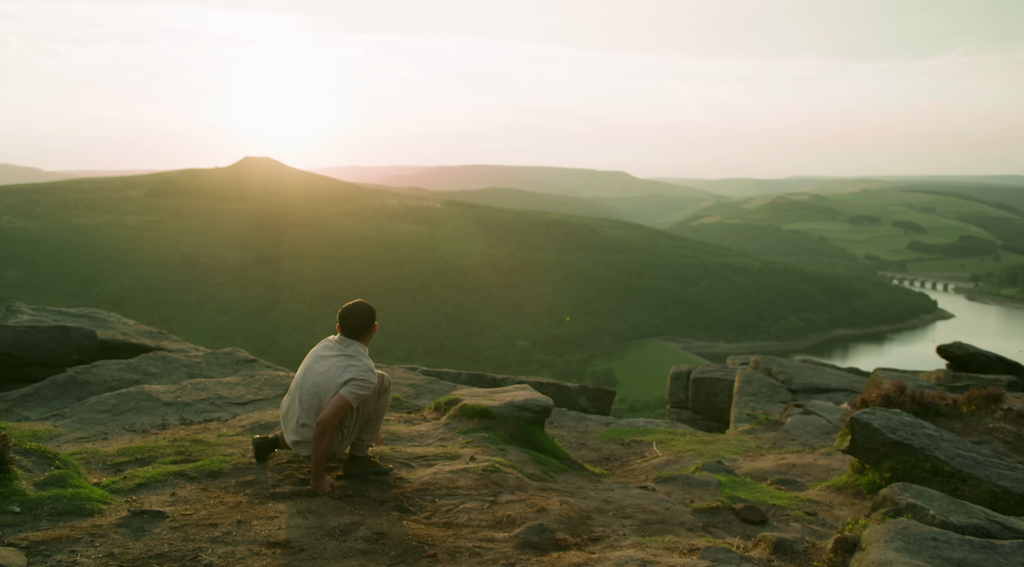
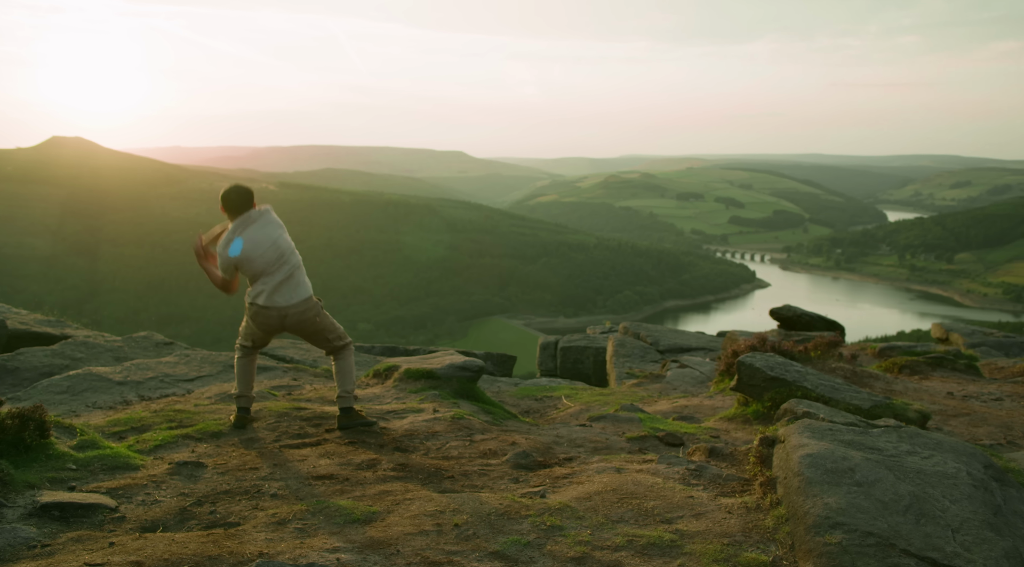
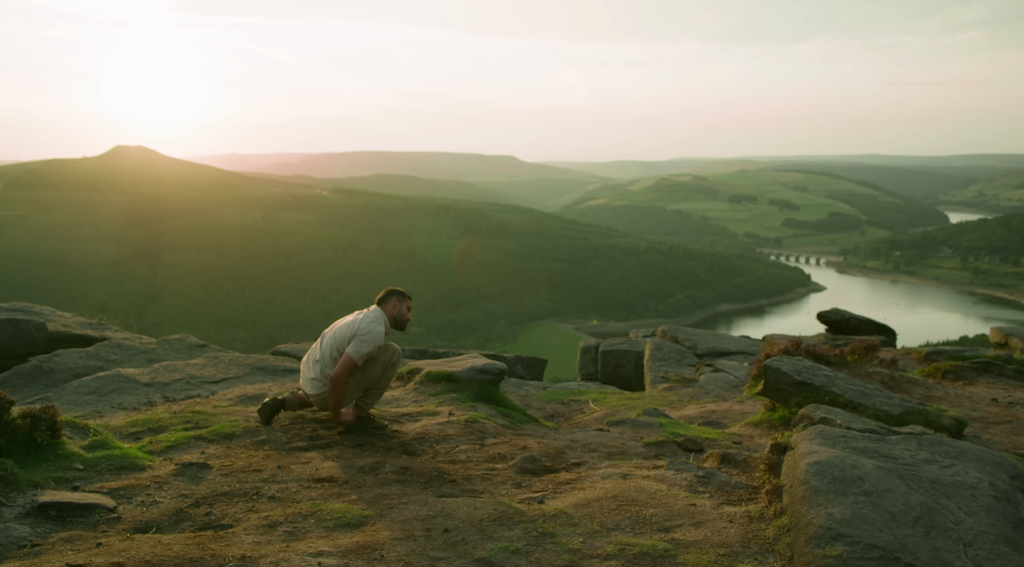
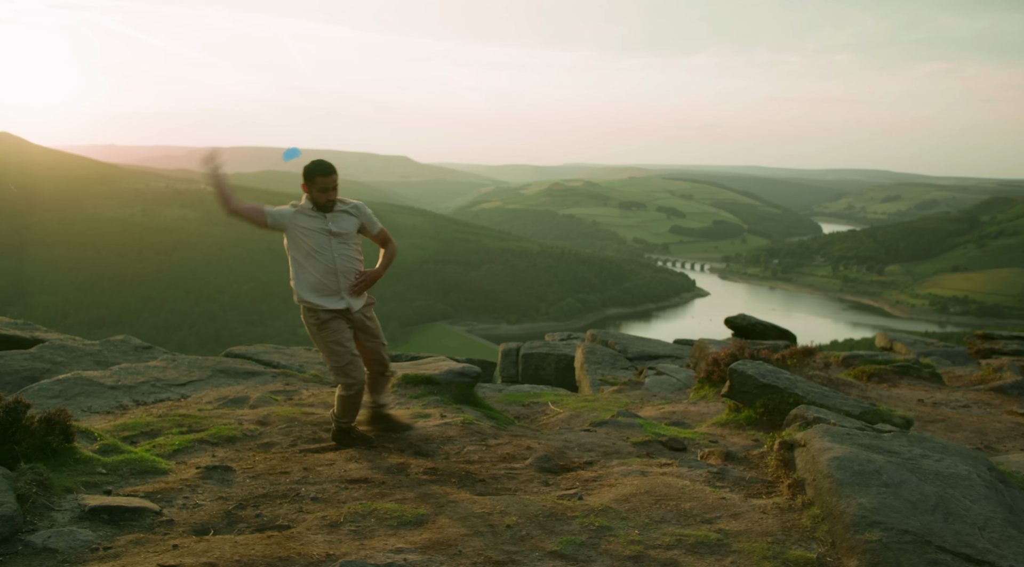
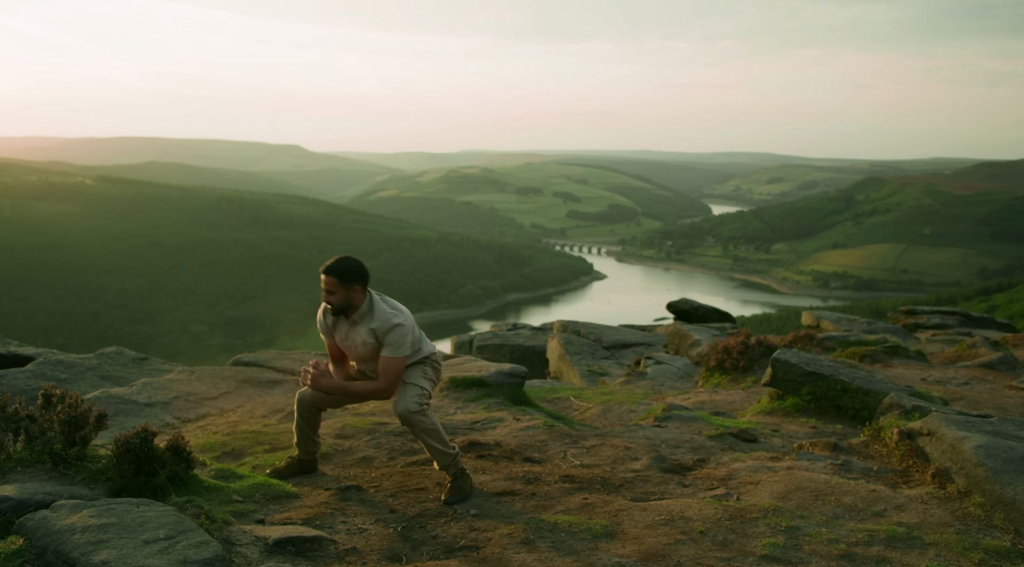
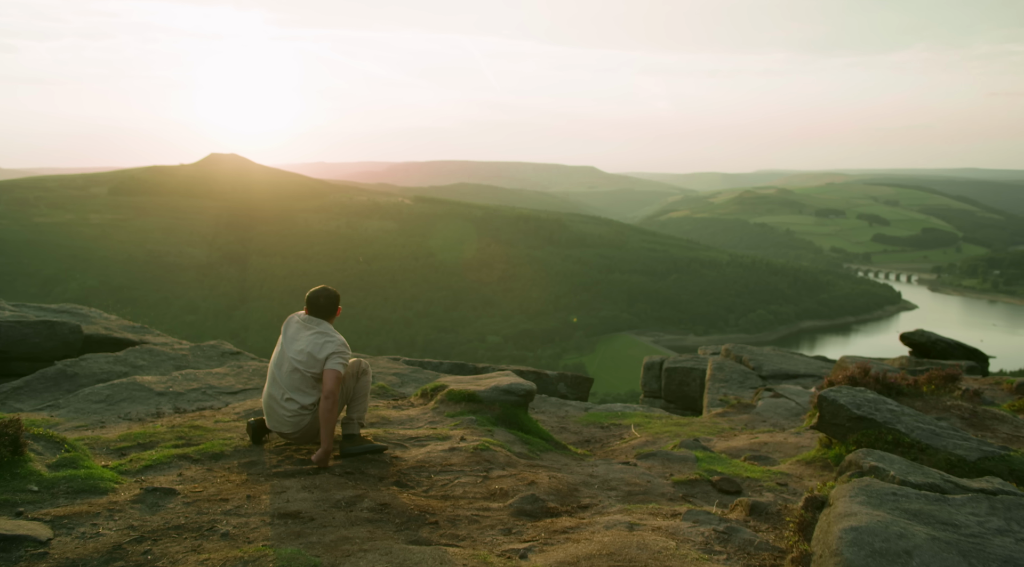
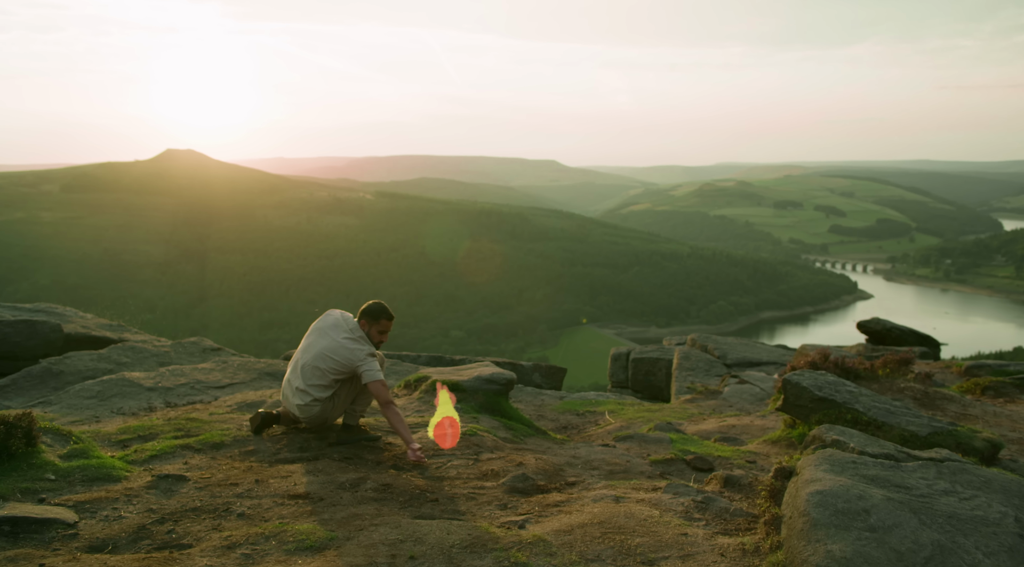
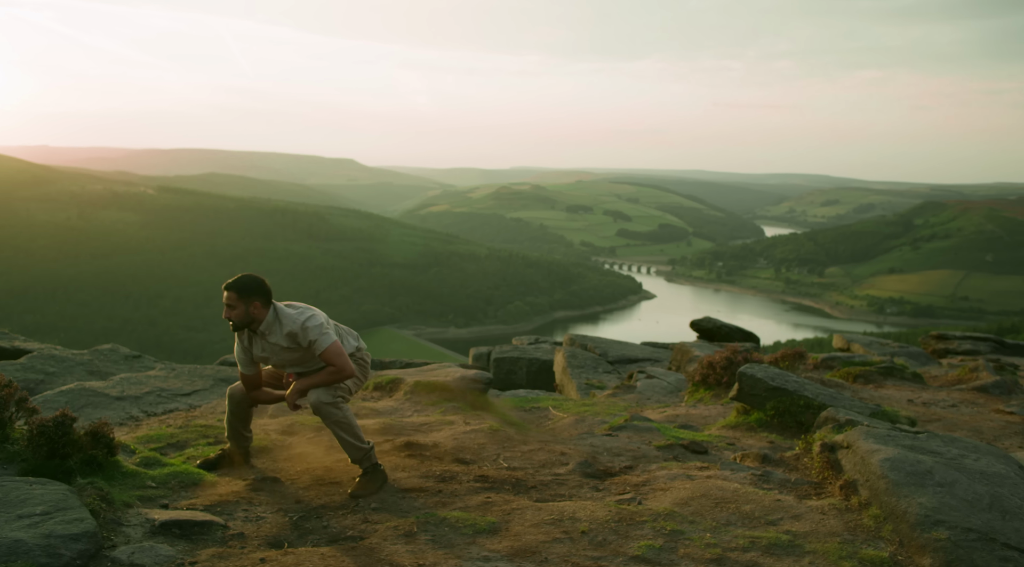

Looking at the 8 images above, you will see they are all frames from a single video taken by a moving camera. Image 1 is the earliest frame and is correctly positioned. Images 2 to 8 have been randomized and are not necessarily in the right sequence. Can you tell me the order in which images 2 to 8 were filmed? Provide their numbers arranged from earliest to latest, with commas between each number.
6, 7, 3, 2, 4, 8, 5
